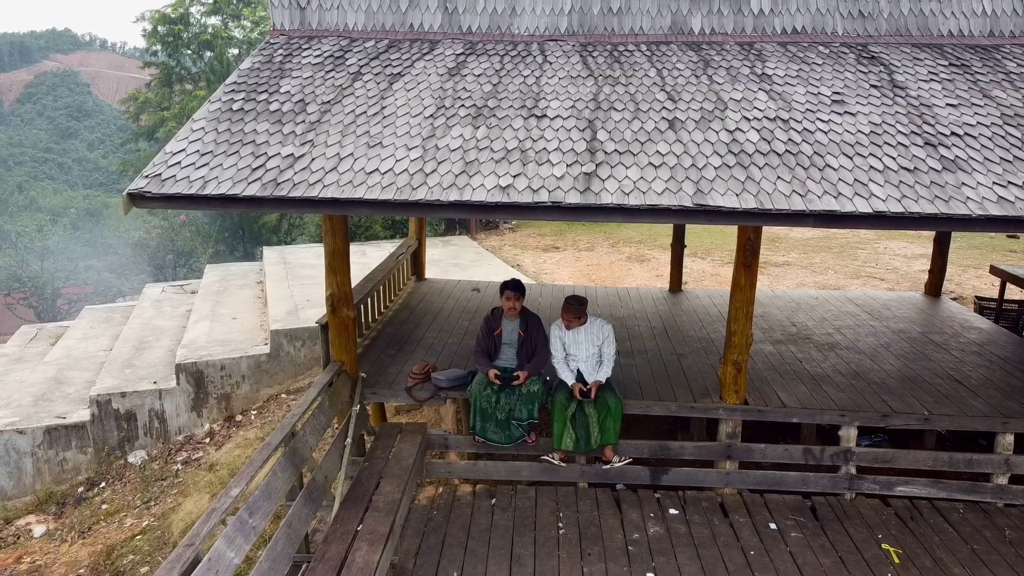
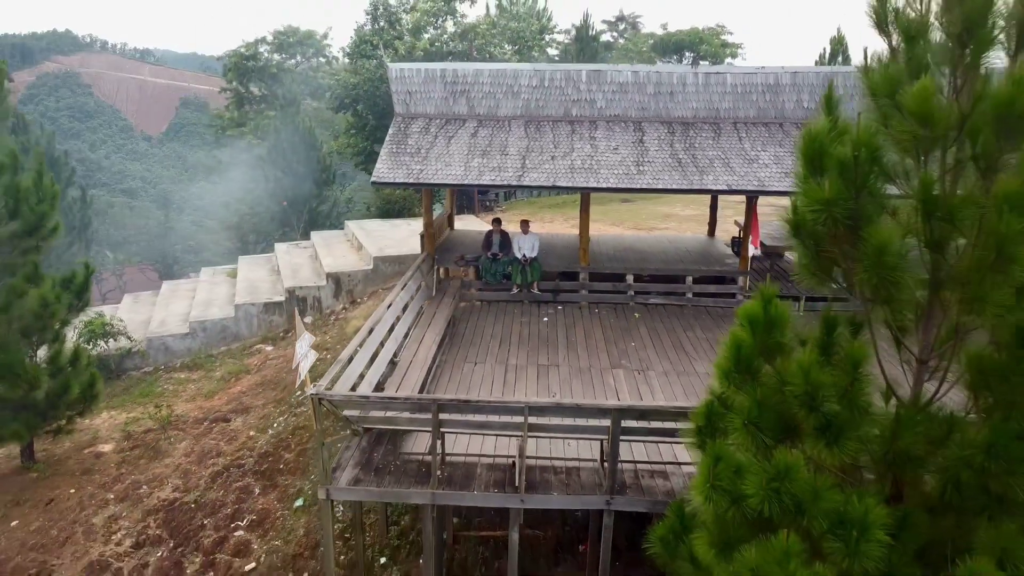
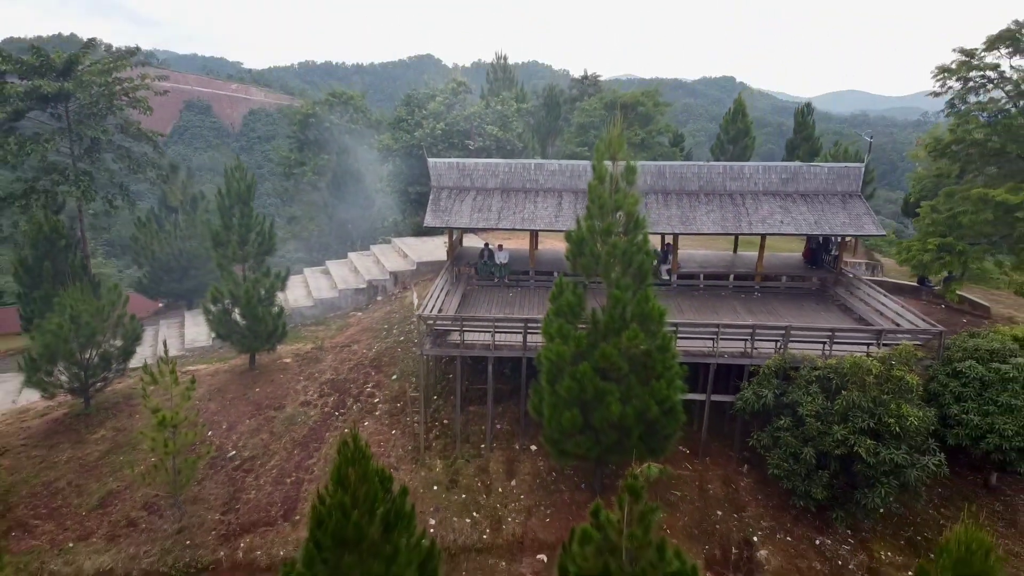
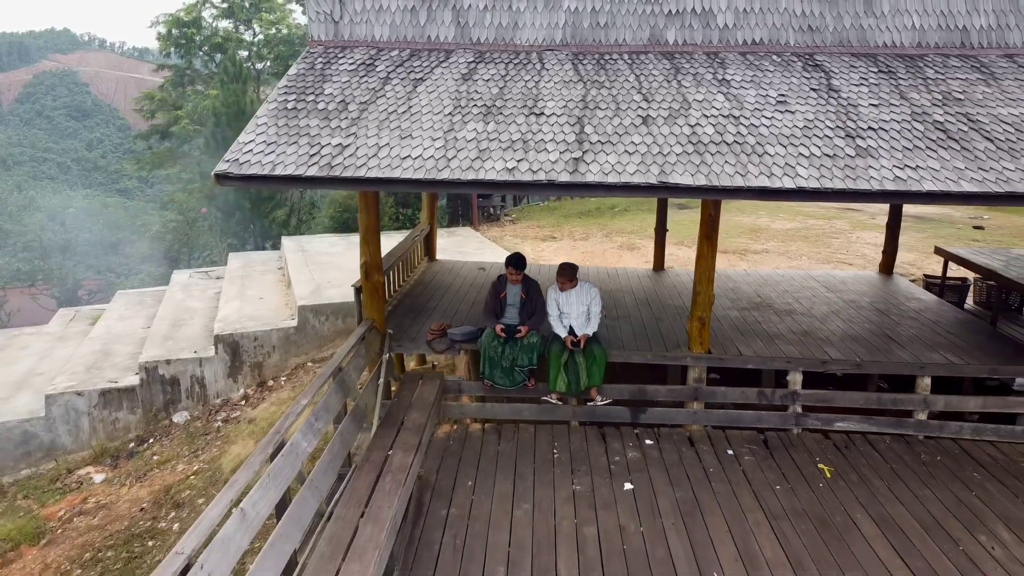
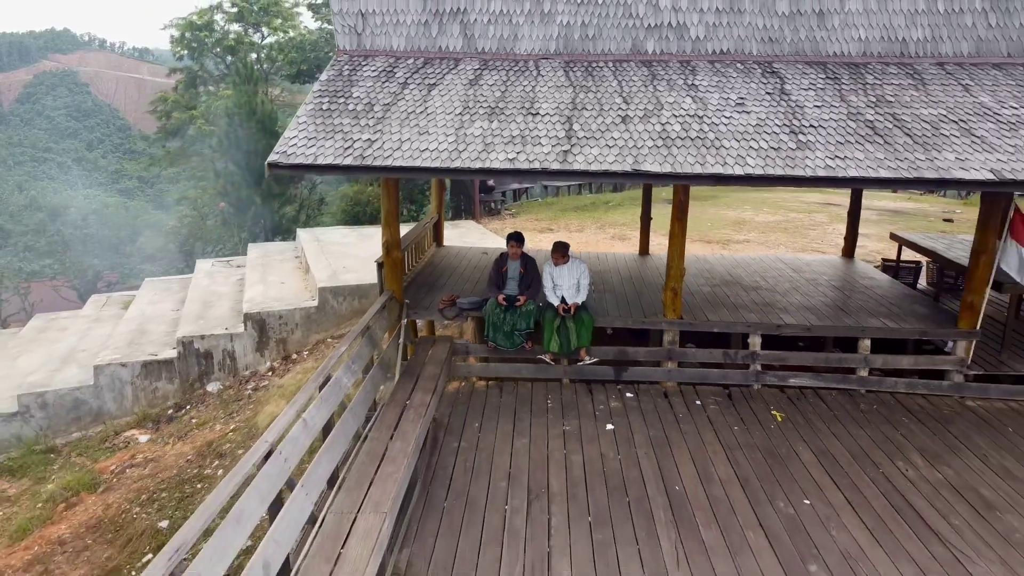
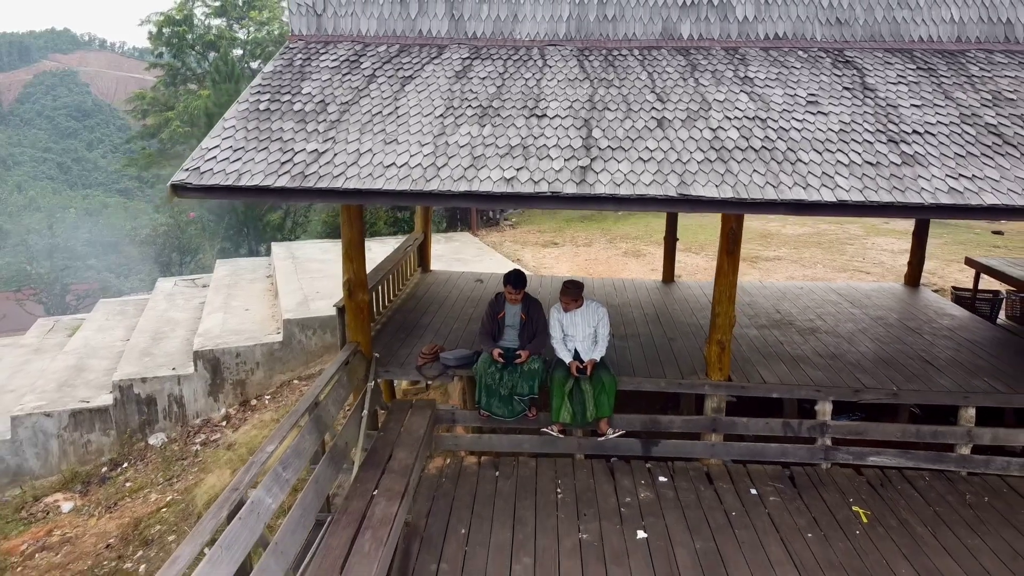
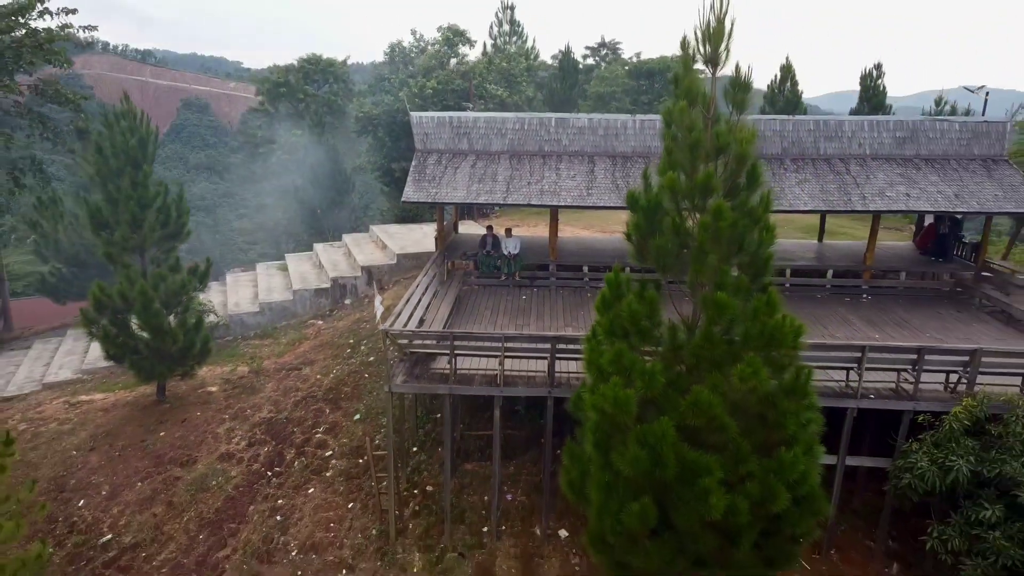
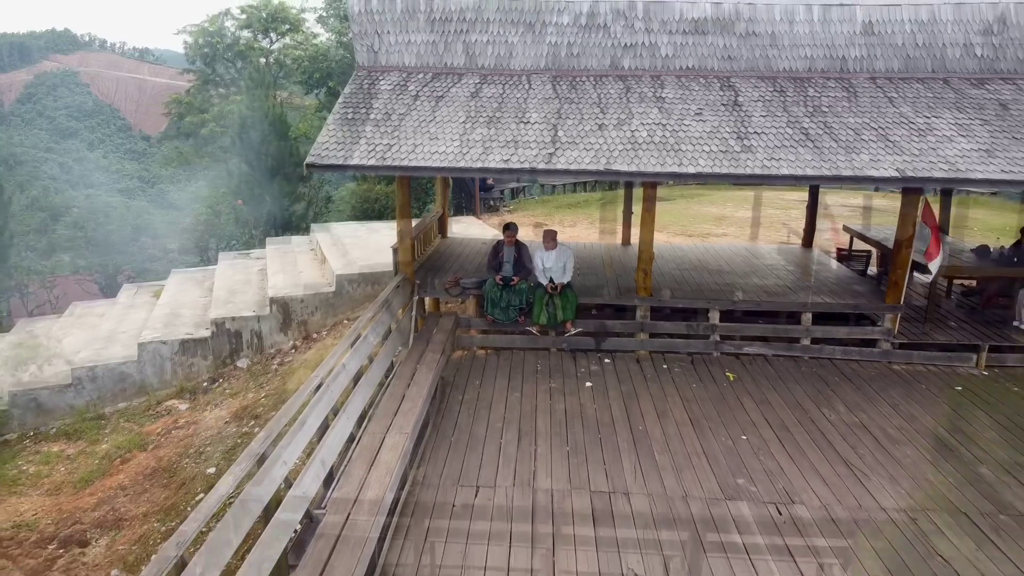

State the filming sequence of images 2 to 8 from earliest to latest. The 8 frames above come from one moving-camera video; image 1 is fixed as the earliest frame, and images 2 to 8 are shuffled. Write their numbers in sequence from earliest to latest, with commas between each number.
6, 4, 5, 8, 2, 7, 3
